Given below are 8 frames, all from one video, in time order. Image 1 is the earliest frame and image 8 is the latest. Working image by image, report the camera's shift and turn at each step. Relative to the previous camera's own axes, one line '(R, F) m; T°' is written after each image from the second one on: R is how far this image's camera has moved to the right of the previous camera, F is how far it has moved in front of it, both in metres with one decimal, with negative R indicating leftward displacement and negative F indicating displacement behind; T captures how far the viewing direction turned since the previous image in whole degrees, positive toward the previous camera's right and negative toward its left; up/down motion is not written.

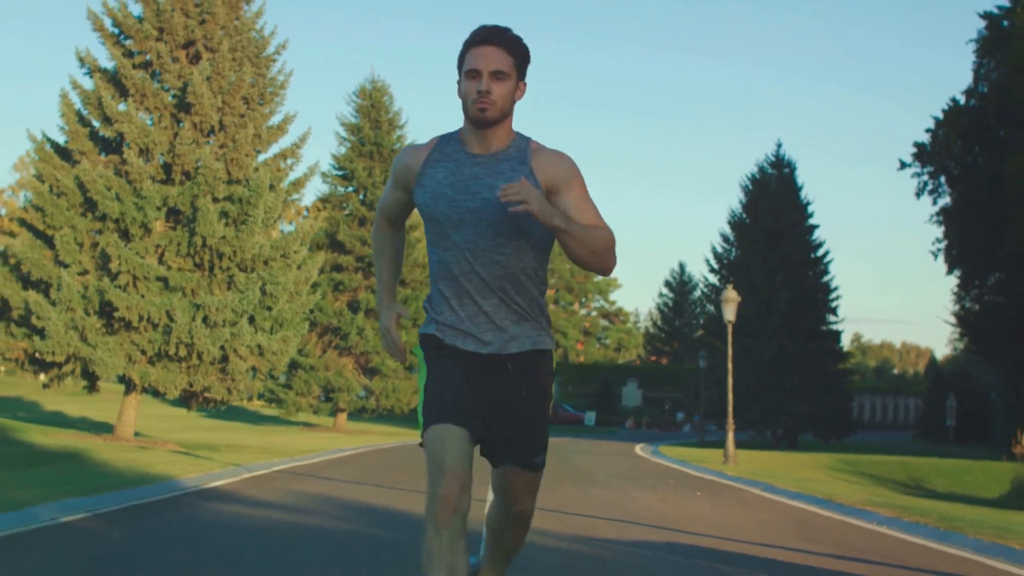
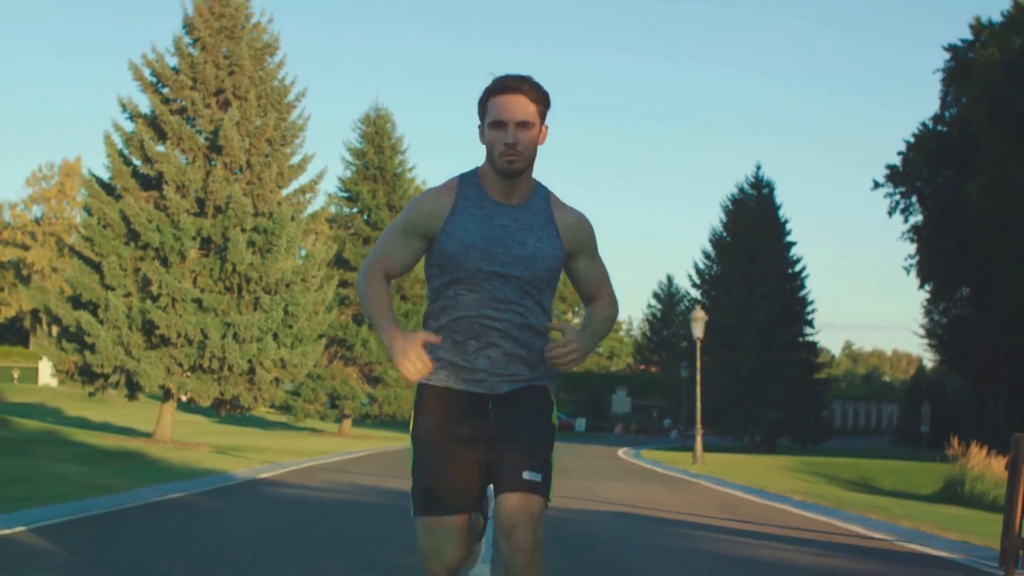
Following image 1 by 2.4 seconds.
(+0.1, -3.6) m; 0°
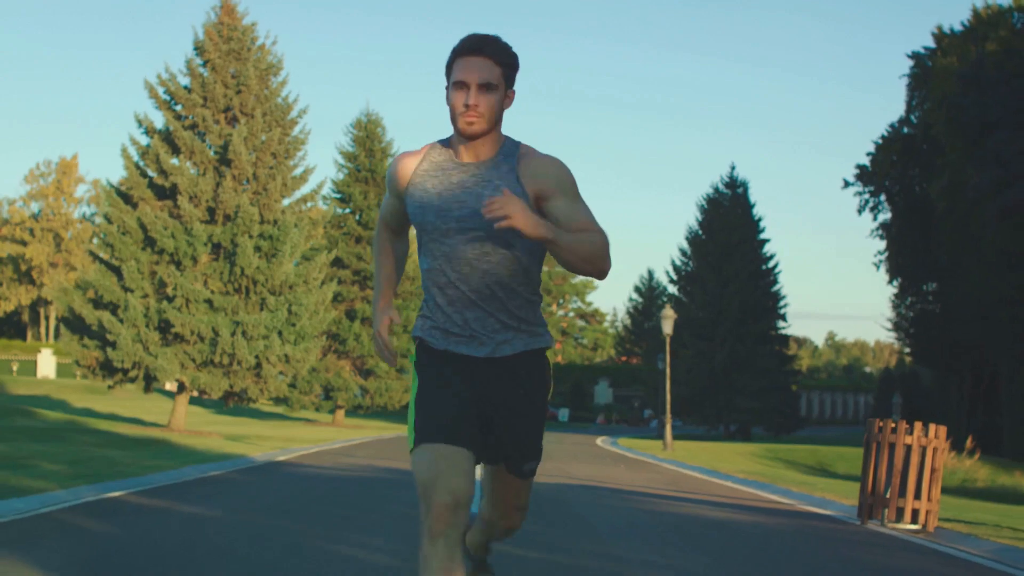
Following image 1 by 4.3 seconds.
(0.0, -2.8) m; +1°
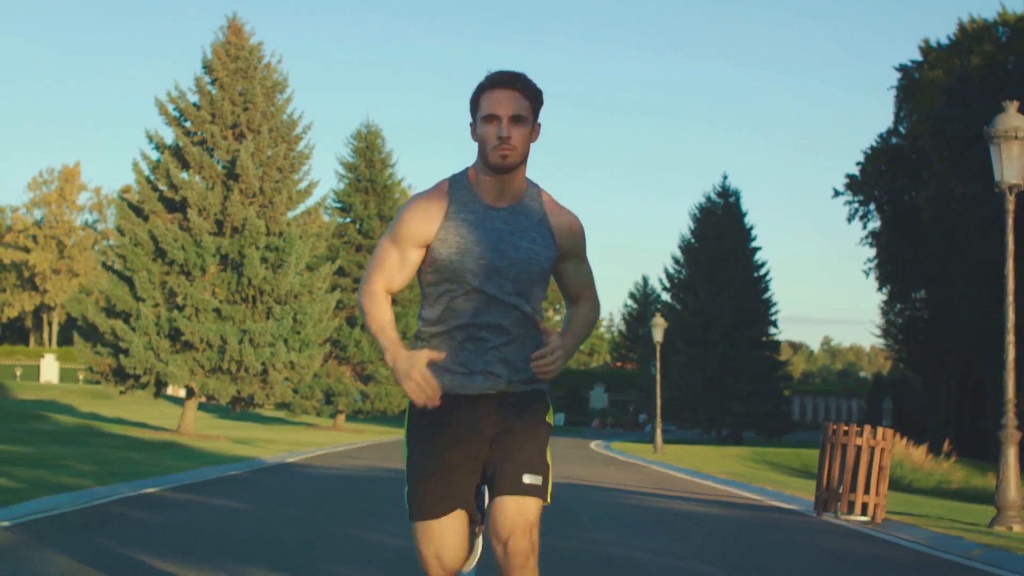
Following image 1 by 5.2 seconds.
(0.0, -1.4) m; 0°
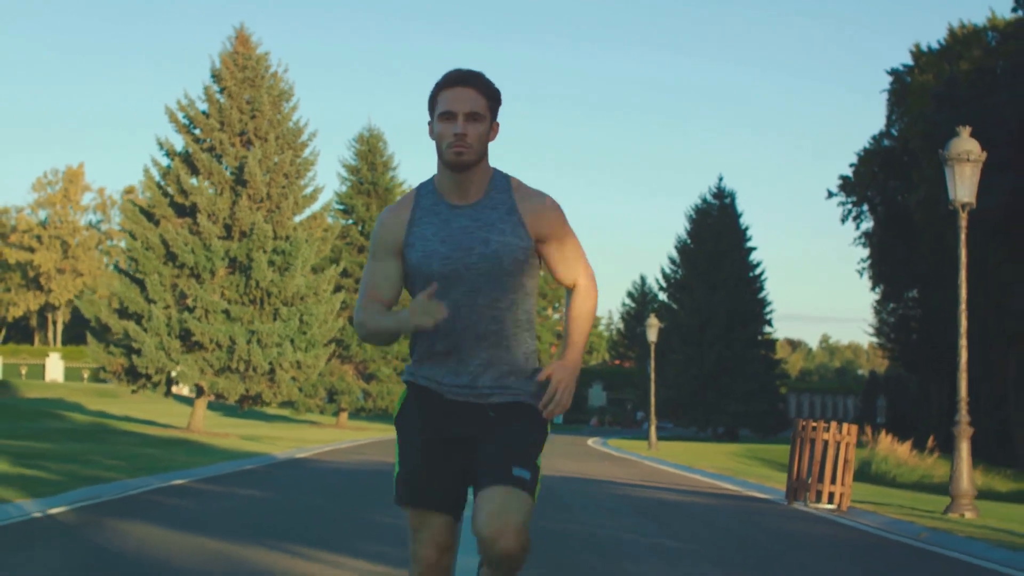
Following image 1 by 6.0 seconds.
(0.0, -1.2) m; 0°
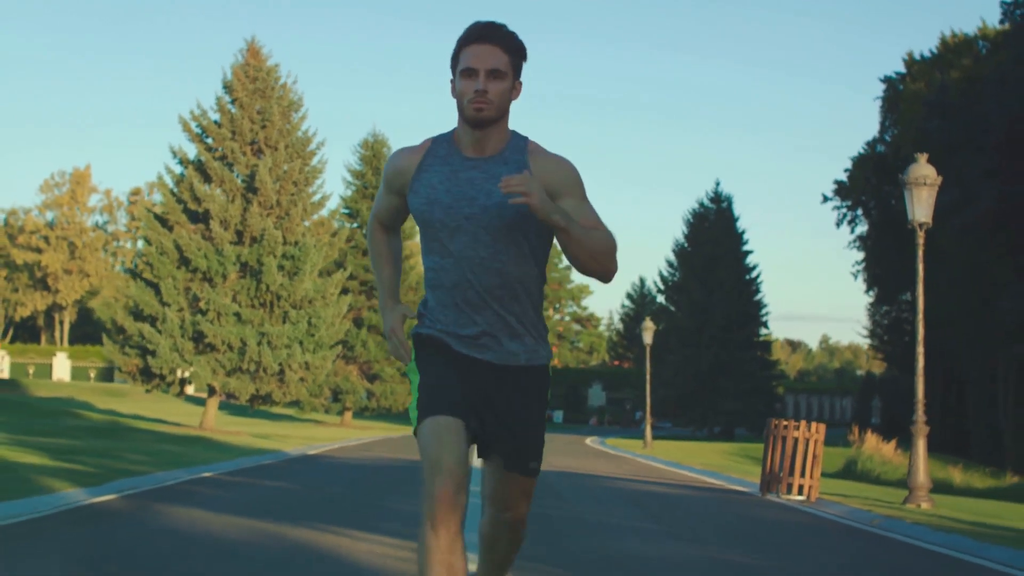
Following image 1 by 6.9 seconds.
(0.0, -1.4) m; 0°
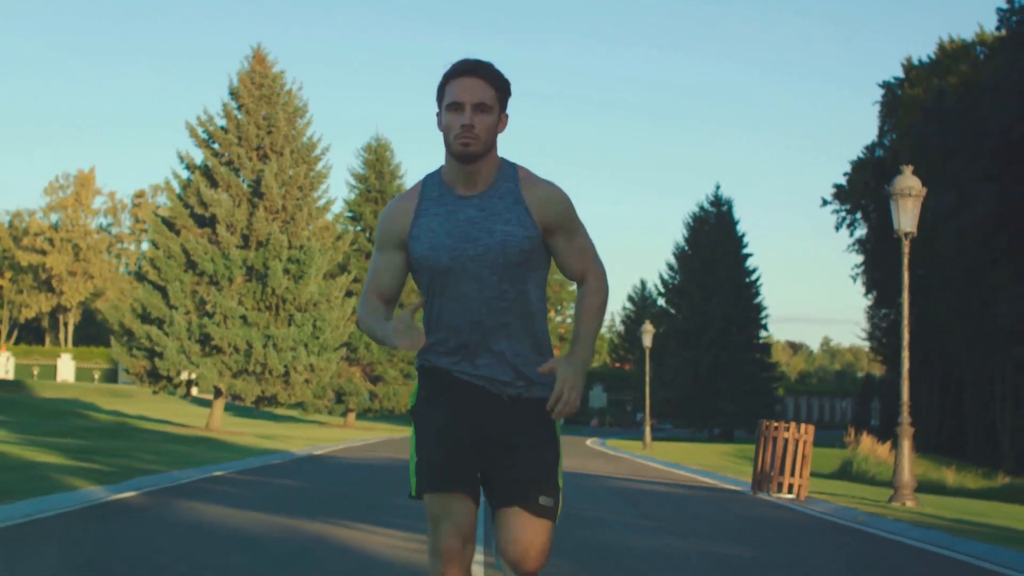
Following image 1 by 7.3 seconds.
(0.0, -0.6) m; 0°
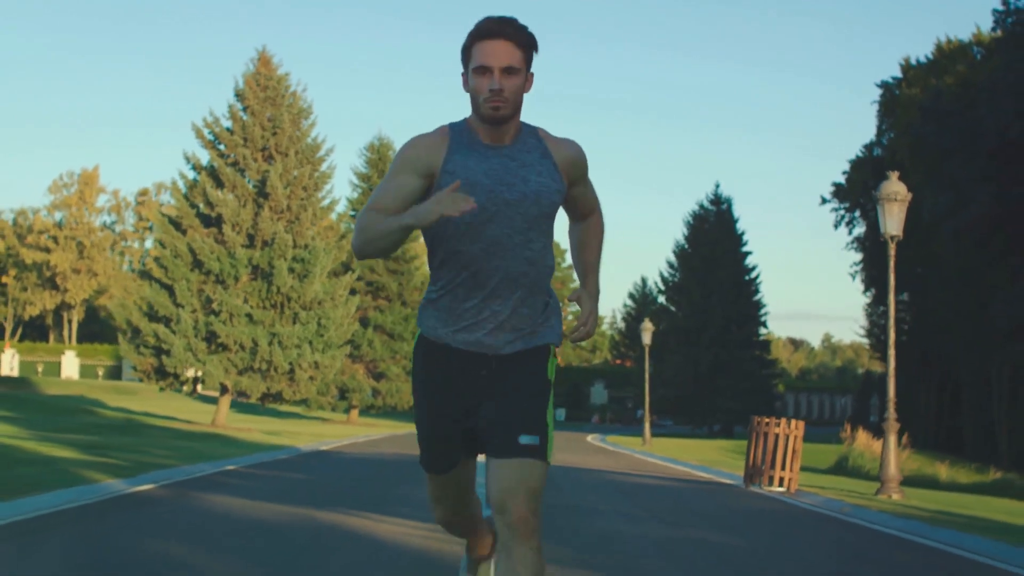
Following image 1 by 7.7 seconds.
(0.0, -0.6) m; 0°
